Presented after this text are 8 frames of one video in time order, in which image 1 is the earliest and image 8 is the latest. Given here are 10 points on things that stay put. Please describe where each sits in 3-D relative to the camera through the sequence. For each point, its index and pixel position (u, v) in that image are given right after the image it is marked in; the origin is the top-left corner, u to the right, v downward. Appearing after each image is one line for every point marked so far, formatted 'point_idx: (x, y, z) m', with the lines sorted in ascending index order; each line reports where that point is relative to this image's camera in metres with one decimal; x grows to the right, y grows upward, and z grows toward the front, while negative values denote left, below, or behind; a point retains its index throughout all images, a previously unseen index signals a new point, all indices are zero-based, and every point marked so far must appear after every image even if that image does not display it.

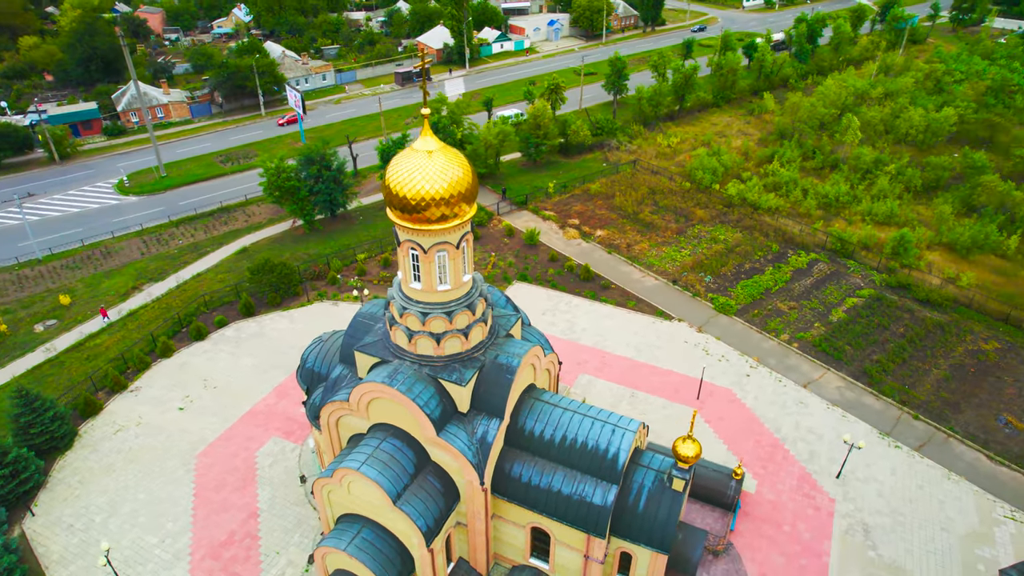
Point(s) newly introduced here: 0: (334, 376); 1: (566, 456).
0: (-5.0, -2.5, +18.7) m
1: (+1.4, -4.4, +17.3) m
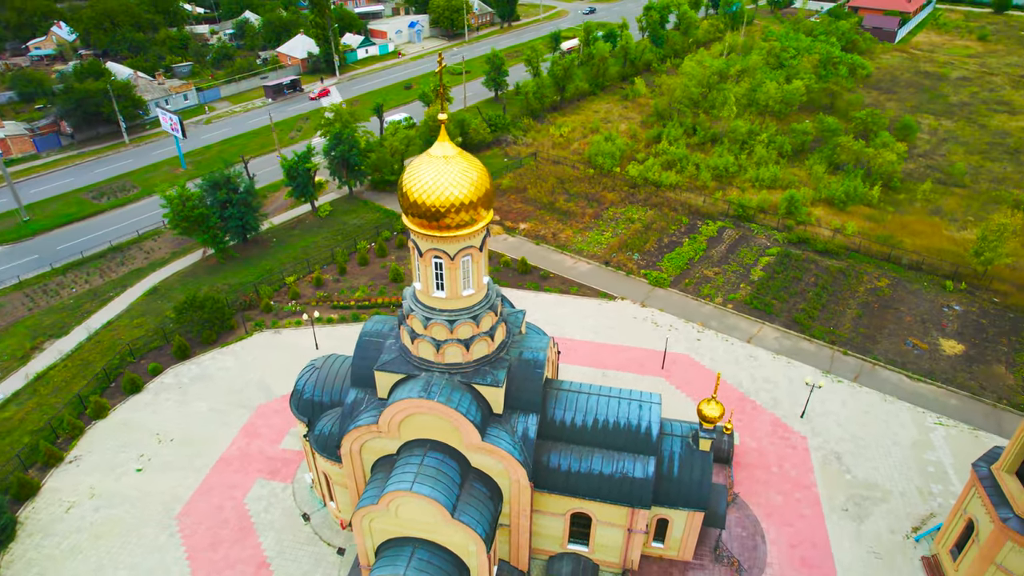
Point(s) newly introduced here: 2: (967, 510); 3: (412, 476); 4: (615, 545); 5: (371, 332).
0: (-4.4, -3.1, +18.0) m
1: (+2.4, -4.1, +17.9) m
2: (+13.0, -6.3, +18.8) m
3: (-2.4, -4.6, +16.0) m
4: (+2.9, -7.3, +18.9) m
5: (-3.9, -1.2, +18.4) m
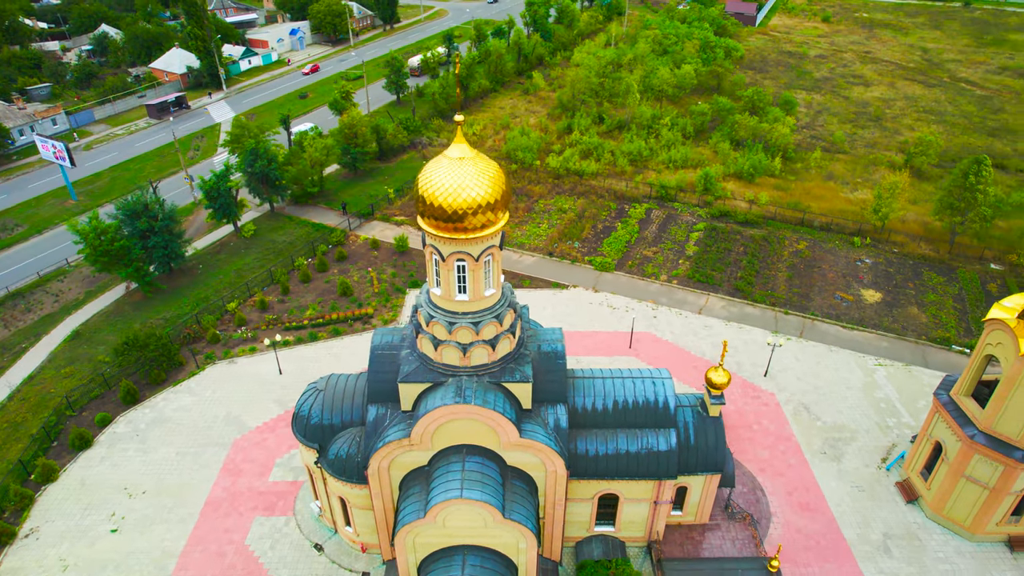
0: (-3.7, -3.4, +17.4) m
1: (+3.1, -3.6, +18.5) m
2: (+13.6, -4.7, +21.2) m
3: (-1.2, -4.7, +15.8) m
4: (+3.8, -6.8, +19.6) m
5: (-3.5, -1.6, +17.9) m
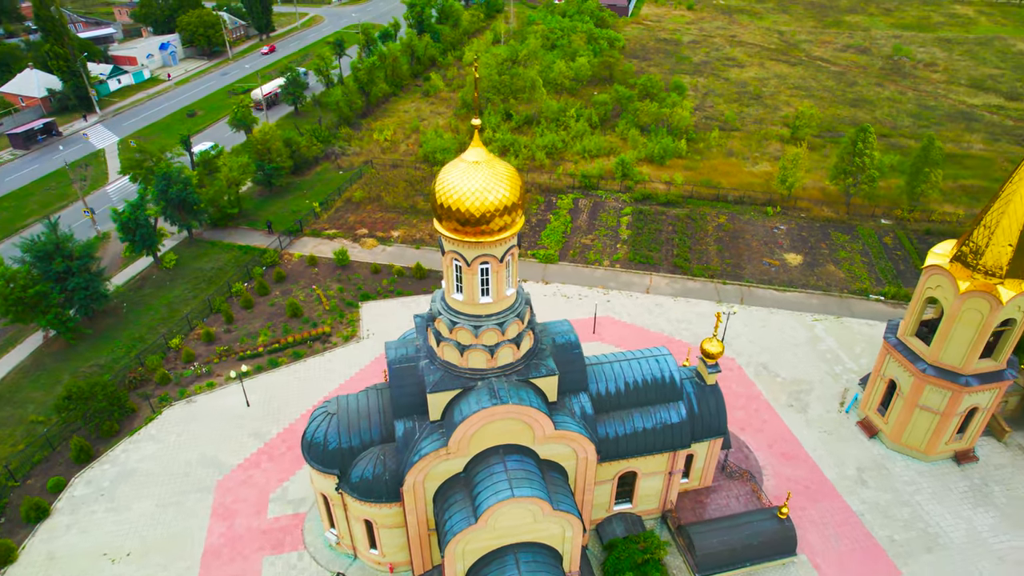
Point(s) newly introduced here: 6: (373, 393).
0: (-2.9, -3.8, +17.0) m
1: (+3.6, -3.2, +19.3) m
2: (+13.5, -3.1, +23.8) m
3: (-0.1, -4.7, +16.0) m
4: (+4.5, -6.3, +20.6) m
5: (-3.0, -1.9, +17.6) m
6: (-3.9, -3.0, +18.8) m
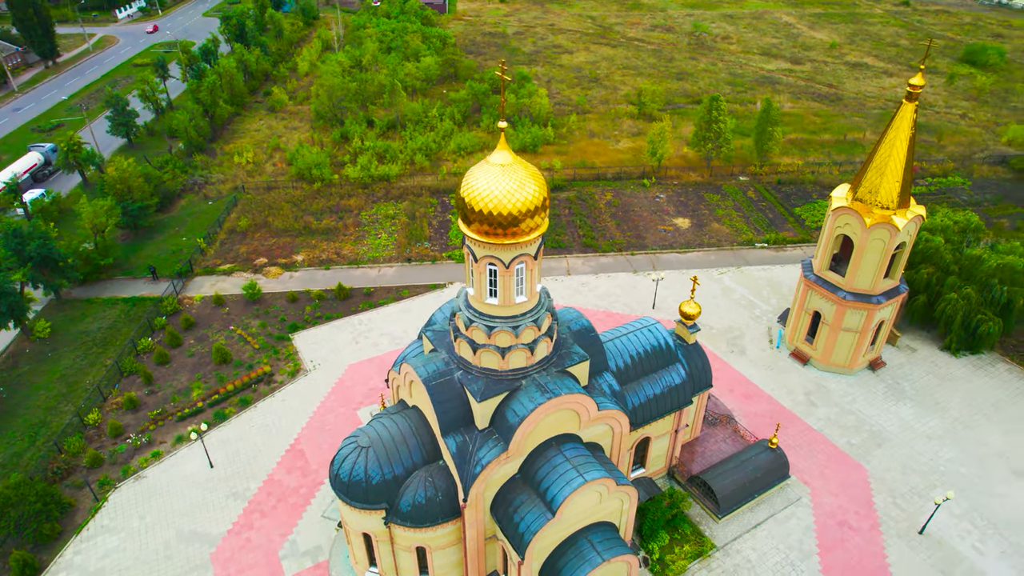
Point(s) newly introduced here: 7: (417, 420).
0: (-1.5, -4.1, +16.7) m
1: (+4.0, -2.5, +20.5) m
2: (+12.3, -0.8, +27.3) m
3: (+1.6, -4.5, +16.4) m
4: (+5.0, -5.4, +22.0) m
5: (-2.1, -2.3, +17.1) m
6: (-3.1, -3.5, +18.1) m
7: (-2.6, -3.6, +18.0) m
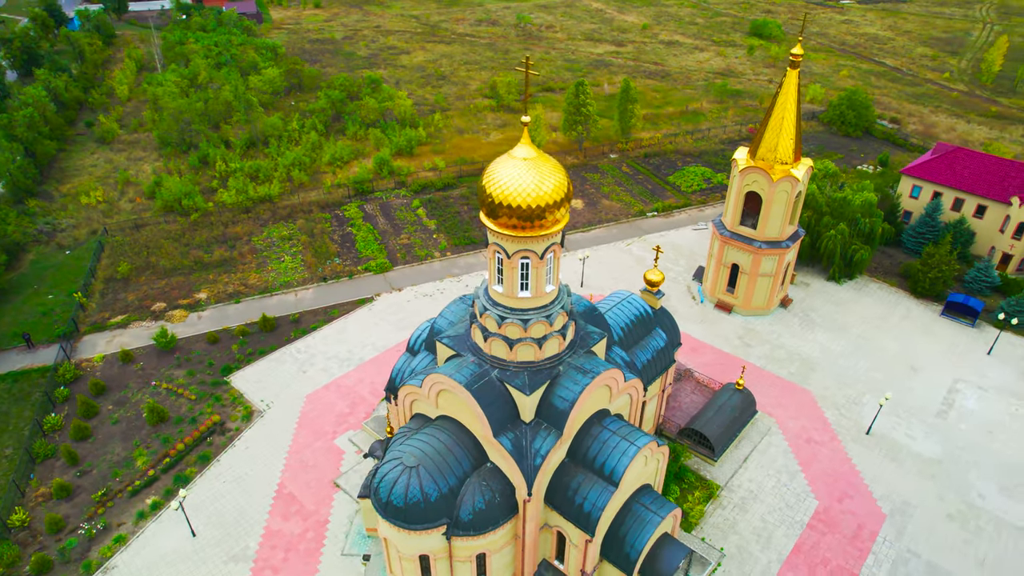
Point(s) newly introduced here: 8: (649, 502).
0: (-0.1, -4.0, +16.7) m
1: (+3.9, -1.6, +21.7) m
2: (+9.9, +1.2, +30.4) m
3: (+3.0, -4.0, +17.2) m
4: (+5.0, -4.4, +23.5) m
5: (-1.1, -2.3, +16.9) m
6: (-2.1, -3.8, +17.7) m
7: (-1.5, -3.8, +17.7) m
8: (+3.7, -5.8, +18.1) m
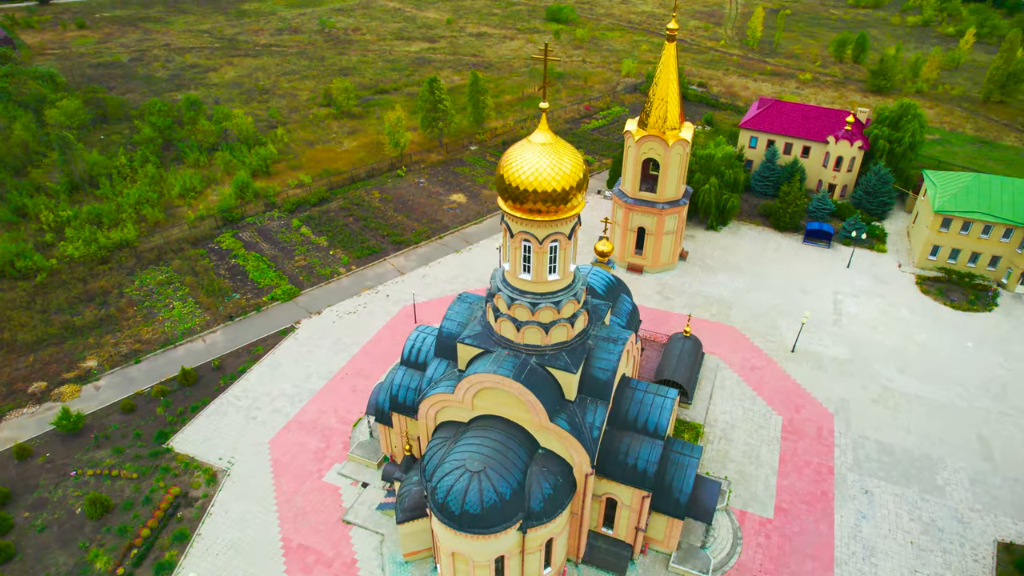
0: (+1.4, -3.6, +17.0) m
1: (+3.4, -0.6, +22.9) m
2: (+6.0, +3.1, +32.7) m
3: (+4.1, -3.0, +18.3) m
4: (+4.4, -3.2, +25.0) m
5: (+0.1, -2.1, +16.9) m
6: (-0.8, -3.7, +17.4) m
7: (-0.3, -3.6, +17.6) m
8: (+4.9, -4.7, +19.4) m
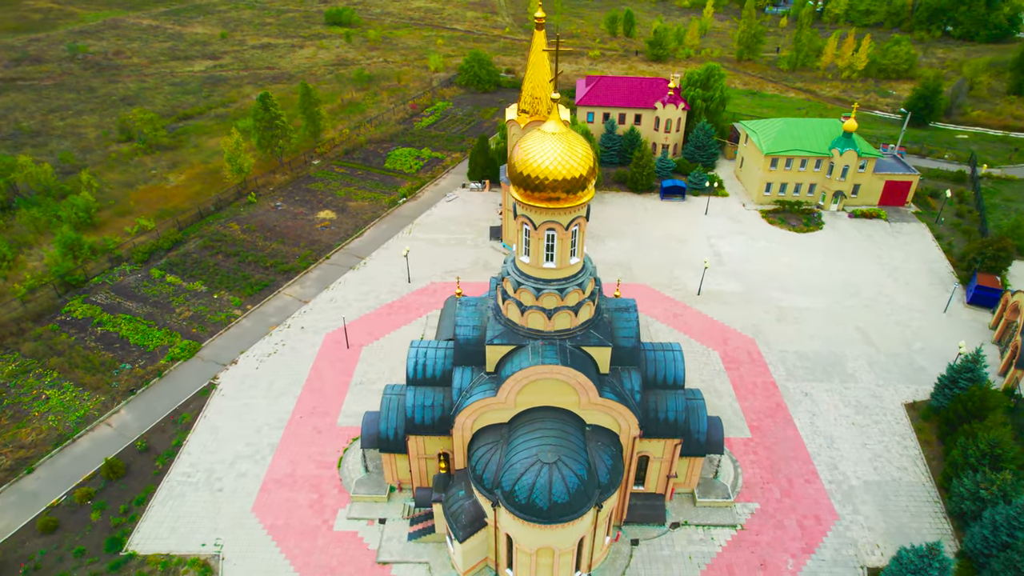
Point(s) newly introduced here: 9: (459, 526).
0: (+2.7, -3.0, +17.8) m
1: (+2.2, +0.1, +23.9) m
2: (+1.0, +4.0, +34.0) m
3: (+4.8, -1.8, +19.9) m
4: (+3.0, -2.2, +26.3) m
5: (+1.2, -1.8, +17.3) m
6: (+0.6, -3.6, +17.5) m
7: (+1.0, -3.4, +17.8) m
8: (+5.5, -3.4, +21.2) m
9: (-1.4, -6.5, +18.0) m
